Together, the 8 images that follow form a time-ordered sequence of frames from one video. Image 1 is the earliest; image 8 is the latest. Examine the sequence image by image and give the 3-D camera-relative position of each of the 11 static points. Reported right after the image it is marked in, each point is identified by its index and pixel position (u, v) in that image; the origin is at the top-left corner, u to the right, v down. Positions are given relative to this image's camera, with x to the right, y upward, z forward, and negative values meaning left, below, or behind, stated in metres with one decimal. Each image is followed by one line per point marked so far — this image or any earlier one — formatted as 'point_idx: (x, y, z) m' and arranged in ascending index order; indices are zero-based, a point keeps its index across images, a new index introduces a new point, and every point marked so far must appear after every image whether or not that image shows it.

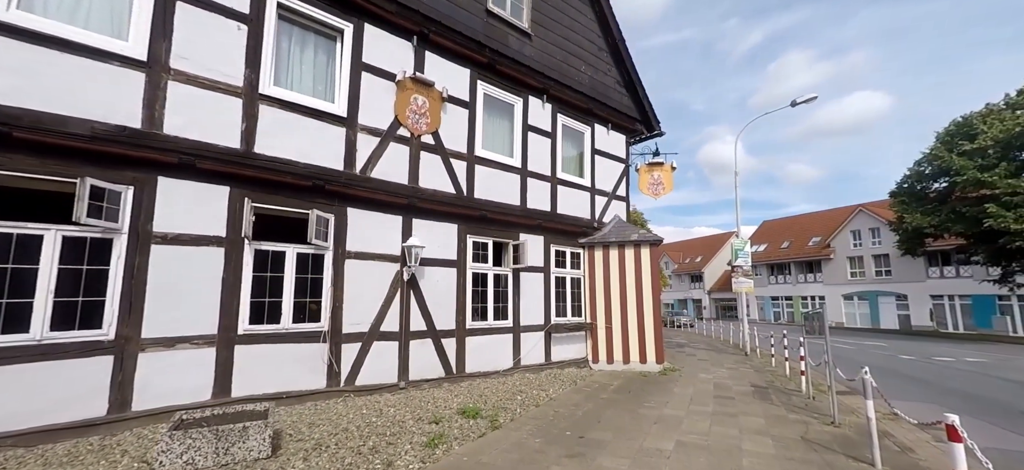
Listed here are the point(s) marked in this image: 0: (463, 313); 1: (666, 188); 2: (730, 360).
0: (-0.9, -1.4, +7.9) m
1: (+3.9, +1.2, +11.4) m
2: (+6.0, -3.4, +12.3) m
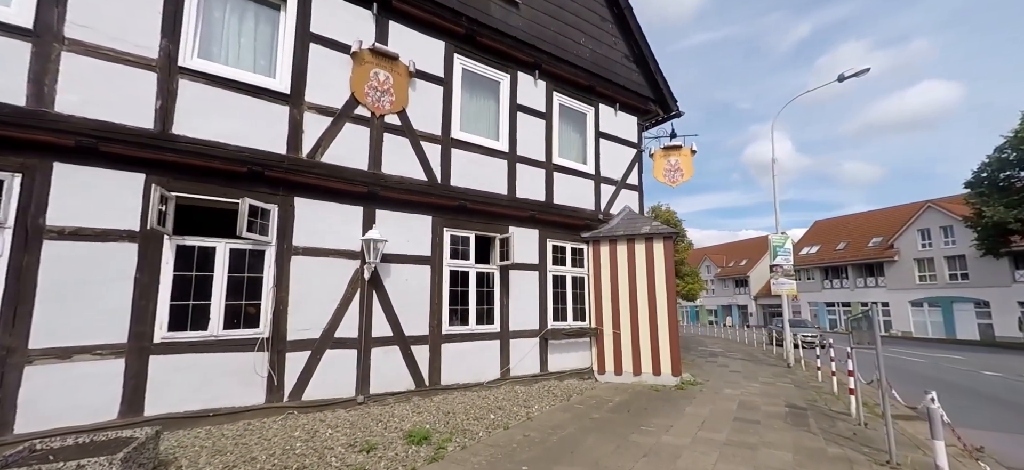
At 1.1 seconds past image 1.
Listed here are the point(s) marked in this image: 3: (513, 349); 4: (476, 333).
0: (-1.2, -1.3, +7.0) m
1: (+3.9, +1.3, +10.1) m
2: (+6.2, -3.2, +10.8) m
3: (0.0, -2.0, +7.8) m
4: (-0.6, -1.6, +7.3) m
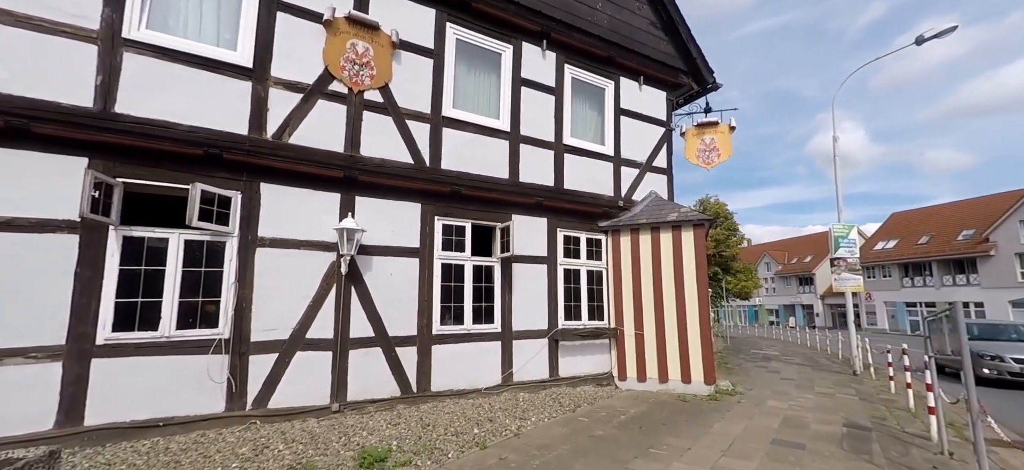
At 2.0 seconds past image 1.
0: (-1.2, -1.1, +6.2) m
1: (+4.1, +1.6, +8.8) m
2: (+6.5, -3.0, +9.2) m
3: (+0.1, -1.8, +6.9) m
4: (-0.6, -1.5, +6.6) m
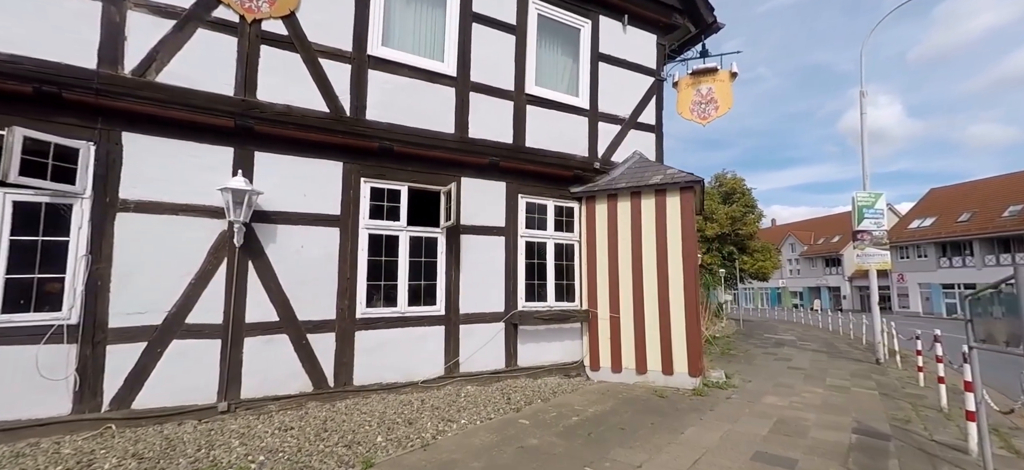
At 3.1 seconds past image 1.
0: (-1.9, -0.7, +5.2) m
1: (+3.5, +2.1, +7.4) m
2: (+5.9, -2.4, +8.0) m
3: (-0.6, -1.4, +5.9) m
4: (-1.3, -1.0, +5.5) m
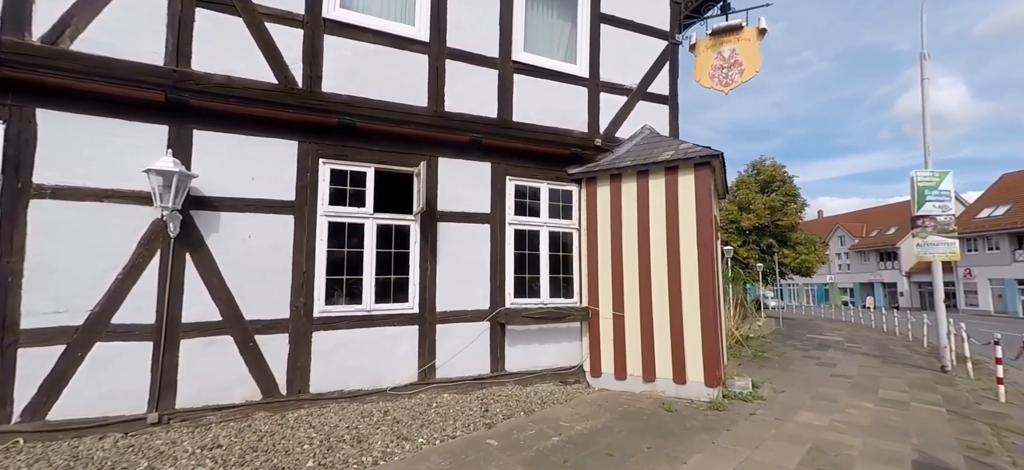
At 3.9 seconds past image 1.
0: (-2.1, -0.6, +4.6) m
1: (+3.3, +2.3, +6.4) m
2: (+5.9, -2.2, +6.8) m
3: (-0.8, -1.2, +5.2) m
4: (-1.5, -0.9, +4.9) m
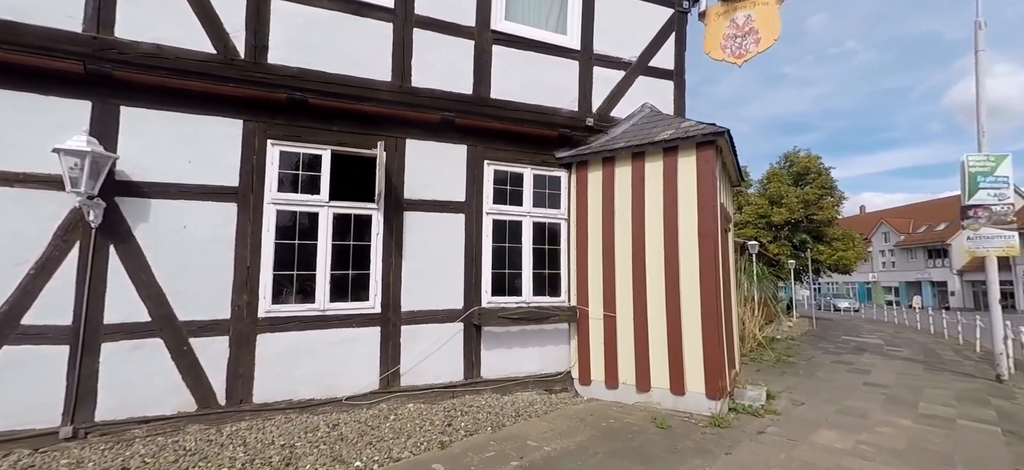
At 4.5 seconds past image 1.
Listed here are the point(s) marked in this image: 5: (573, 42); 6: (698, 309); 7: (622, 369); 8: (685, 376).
0: (-2.4, -0.5, +4.1) m
1: (+3.1, +2.4, +5.6) m
2: (+5.7, -2.0, +5.9) m
3: (-1.1, -1.1, +4.6) m
4: (-1.8, -0.8, +4.4) m
5: (+0.7, +2.4, +5.5) m
6: (+1.8, -0.7, +4.3) m
7: (+1.2, -1.4, +4.7) m
8: (+1.7, -1.4, +4.3) m
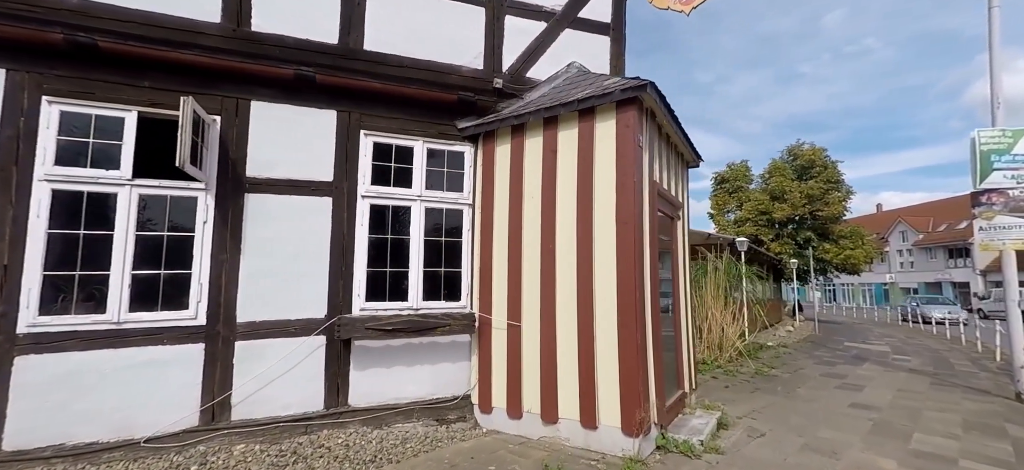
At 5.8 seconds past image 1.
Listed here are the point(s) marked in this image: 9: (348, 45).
0: (-3.5, -0.4, +3.1) m
1: (+2.0, +2.6, +4.5) m
2: (+4.7, -1.9, +4.9) m
3: (-2.1, -1.0, +3.6) m
4: (-2.8, -0.7, +3.3) m
5: (-0.3, +2.5, +4.4) m
6: (+0.7, -0.6, +3.3) m
7: (+0.1, -1.3, +3.7) m
8: (+0.6, -1.3, +3.3) m
9: (-1.4, +1.7, +3.9) m
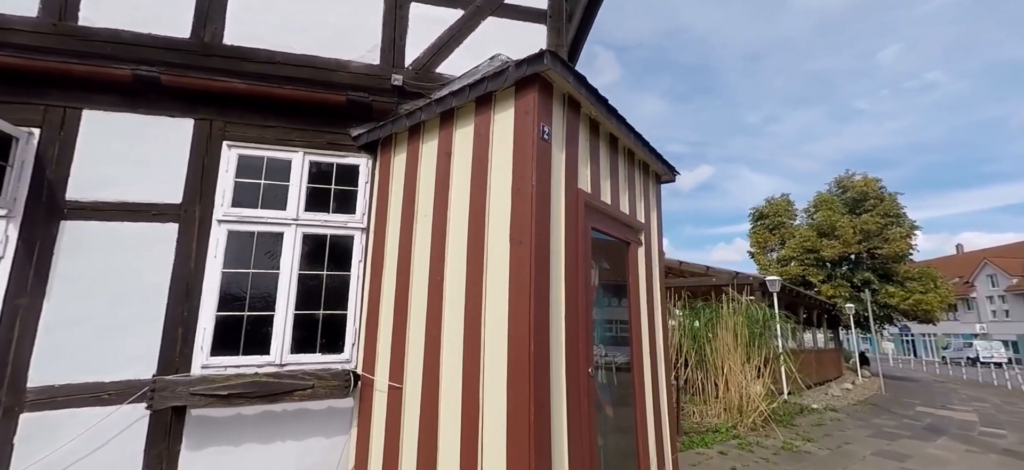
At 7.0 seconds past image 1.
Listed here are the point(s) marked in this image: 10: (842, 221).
0: (-4.3, -0.6, +2.4) m
1: (+1.3, +2.3, +3.6) m
2: (+4.0, -2.0, +3.3) m
3: (-2.9, -1.2, +2.7) m
4: (-3.6, -0.9, +2.5) m
5: (-1.1, +2.2, +3.7) m
6: (-0.1, -0.7, +2.2) m
7: (-0.6, -1.5, +2.6) m
8: (-0.2, -1.4, +2.1) m
9: (-2.2, +1.4, +3.2) m
10: (+12.2, +0.8, +17.3) m
